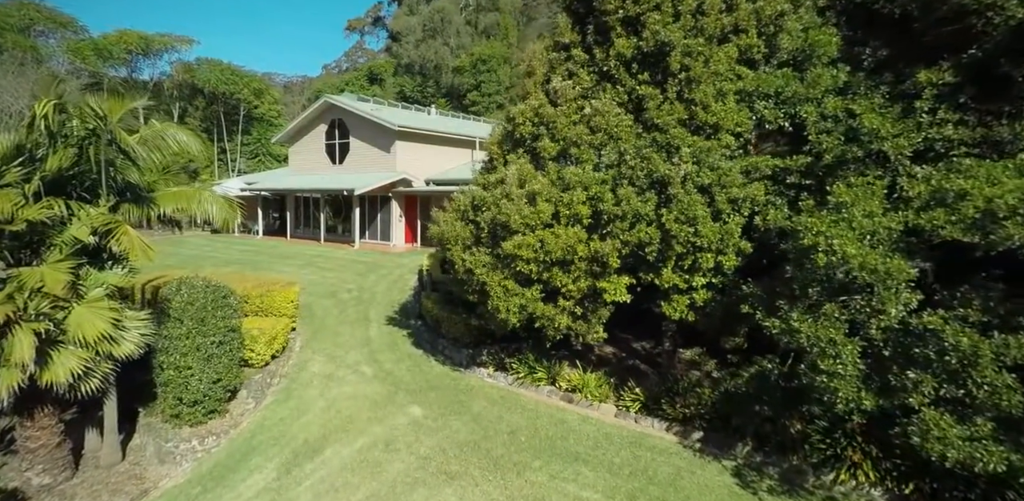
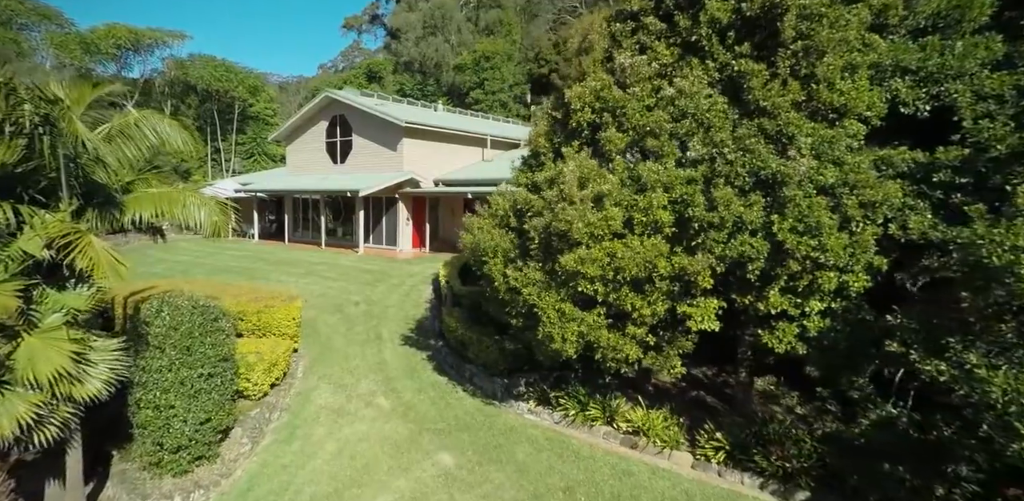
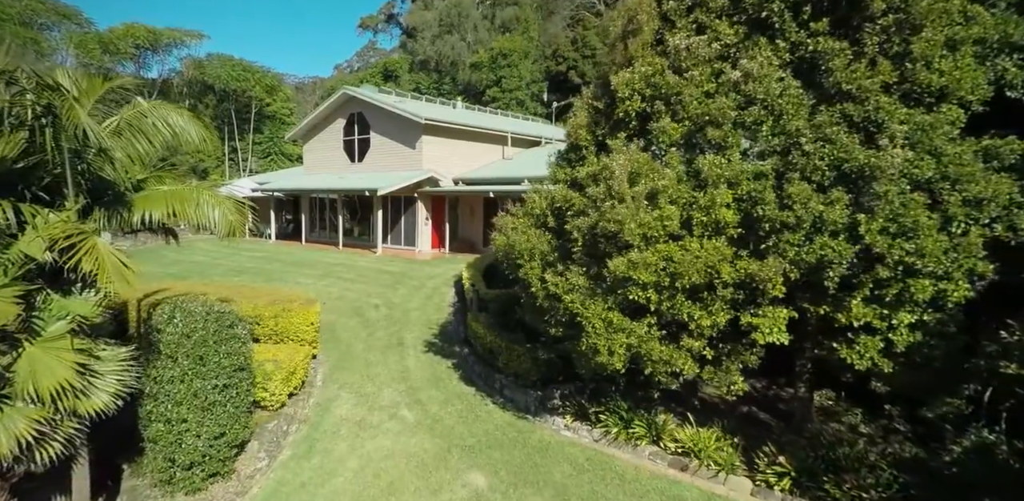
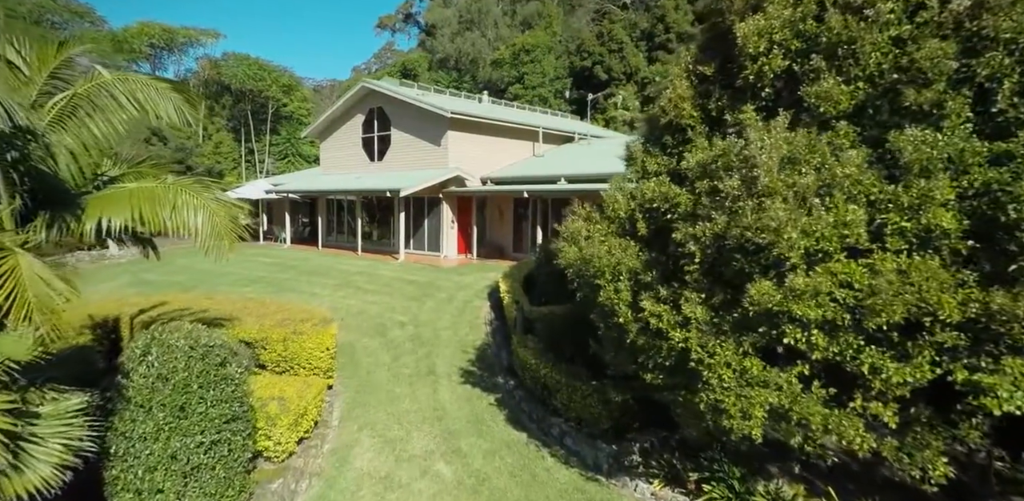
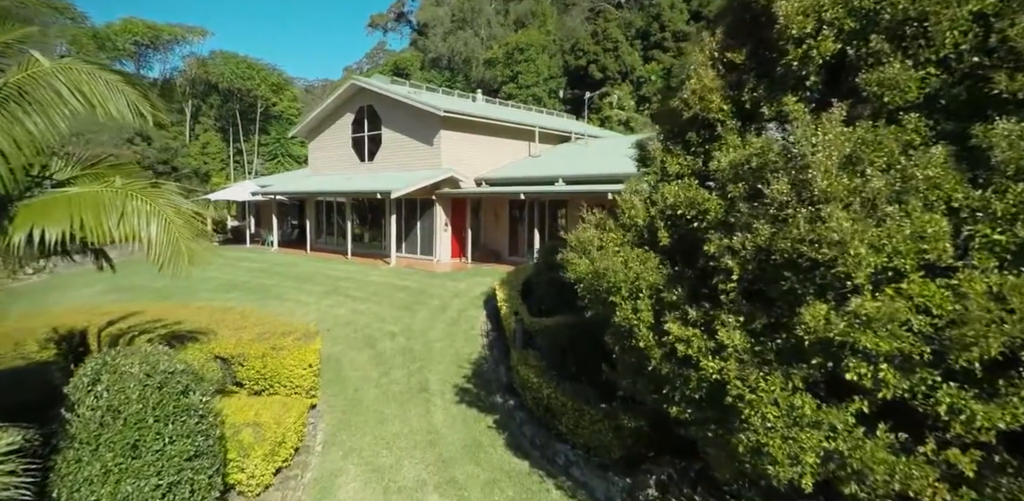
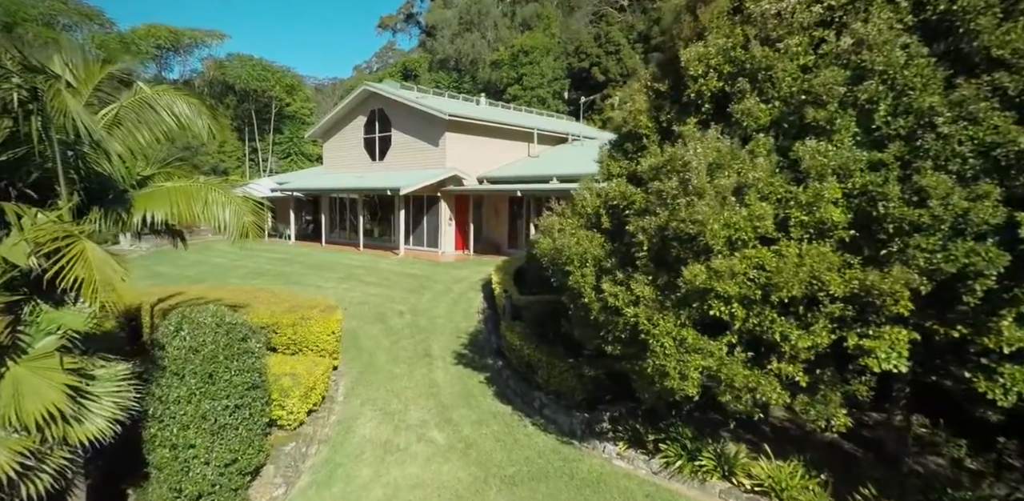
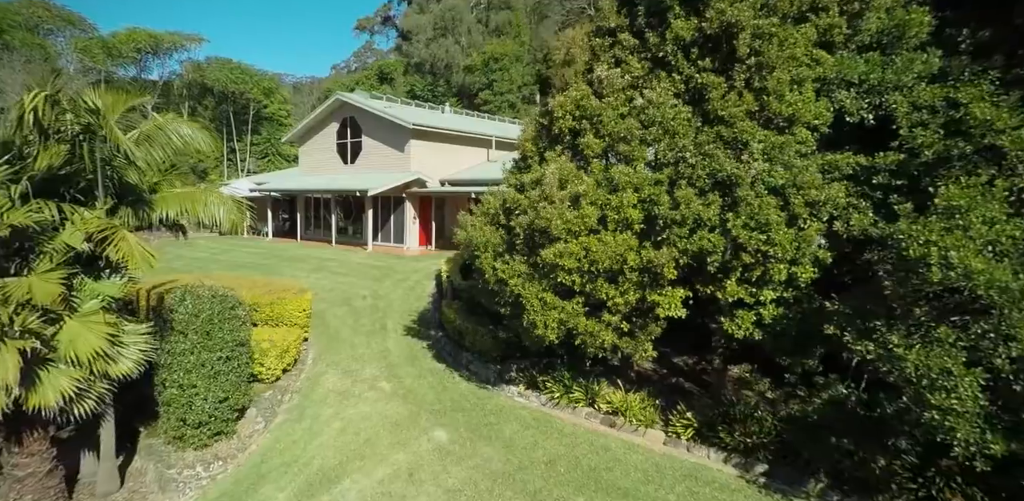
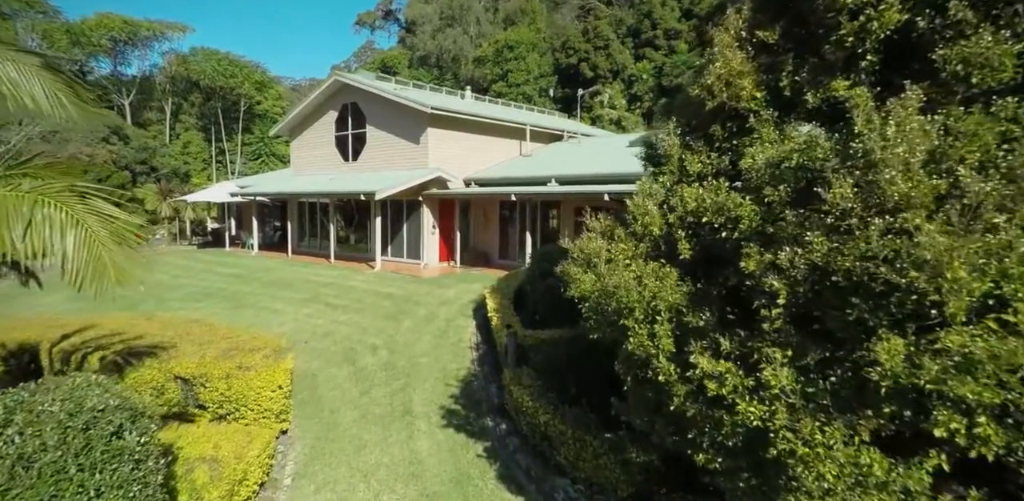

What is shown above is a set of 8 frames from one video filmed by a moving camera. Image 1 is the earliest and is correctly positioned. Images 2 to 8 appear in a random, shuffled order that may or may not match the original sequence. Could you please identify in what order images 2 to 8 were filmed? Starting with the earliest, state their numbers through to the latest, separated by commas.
7, 2, 3, 6, 4, 5, 8
